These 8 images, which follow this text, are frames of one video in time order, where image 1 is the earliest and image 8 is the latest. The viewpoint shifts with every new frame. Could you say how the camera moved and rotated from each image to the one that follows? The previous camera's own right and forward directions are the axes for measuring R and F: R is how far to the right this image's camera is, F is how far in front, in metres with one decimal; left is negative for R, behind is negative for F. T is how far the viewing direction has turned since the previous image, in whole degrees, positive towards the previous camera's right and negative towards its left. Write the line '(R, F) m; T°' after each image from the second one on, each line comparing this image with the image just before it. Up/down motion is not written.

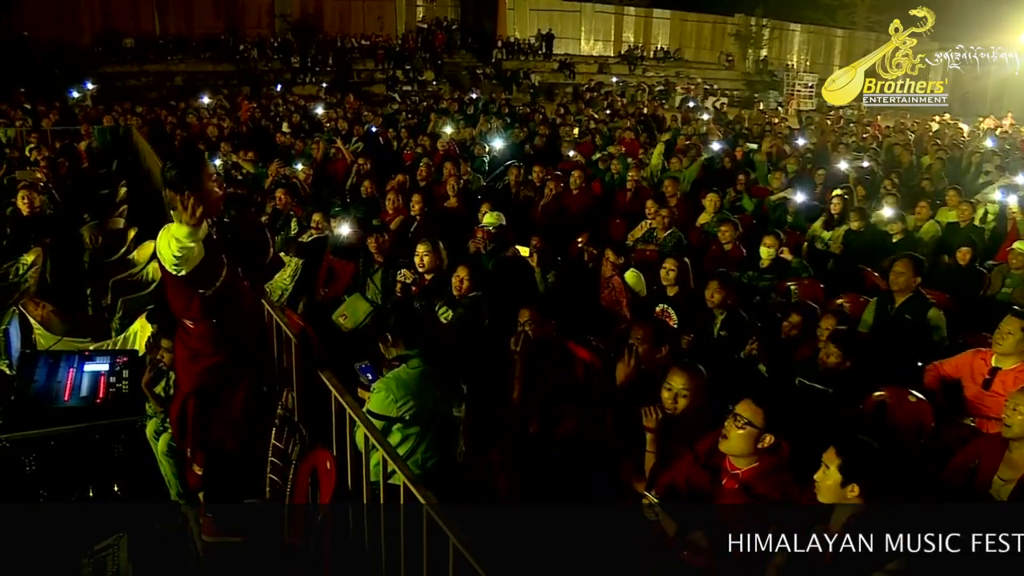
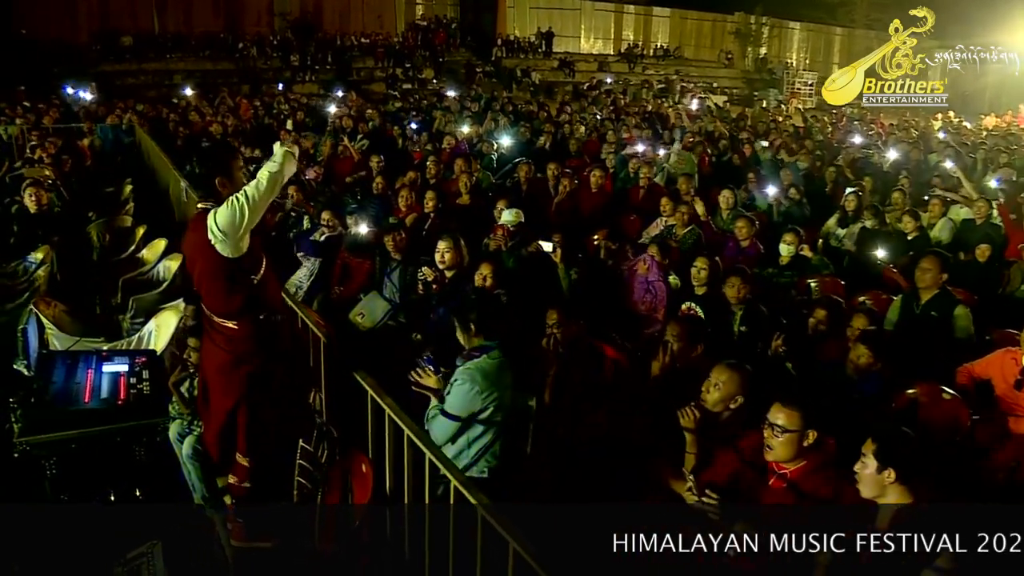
(-0.2, +0.1) m; 0°
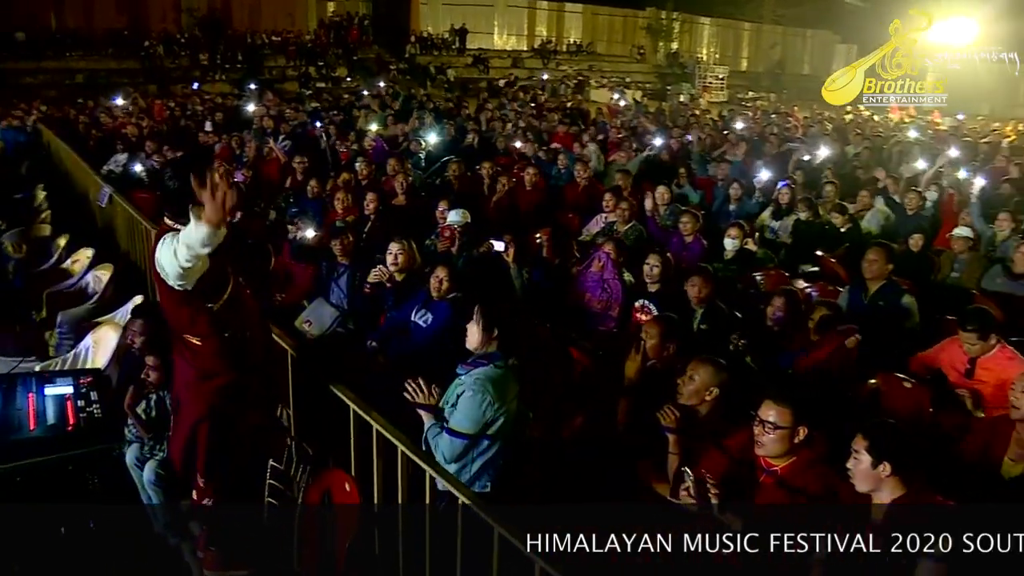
(-0.2, +0.1) m; +5°
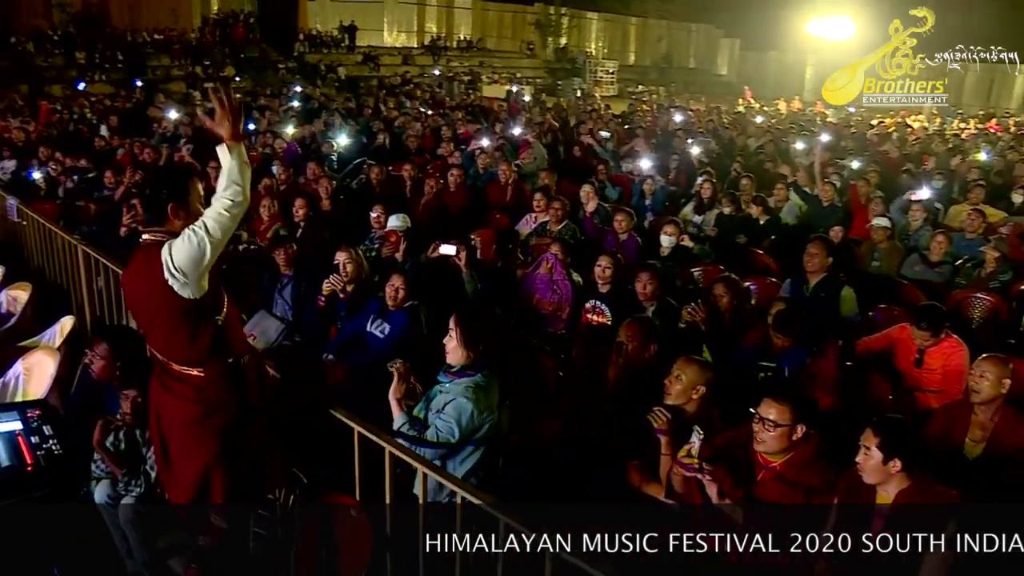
(-0.4, +0.1) m; +7°
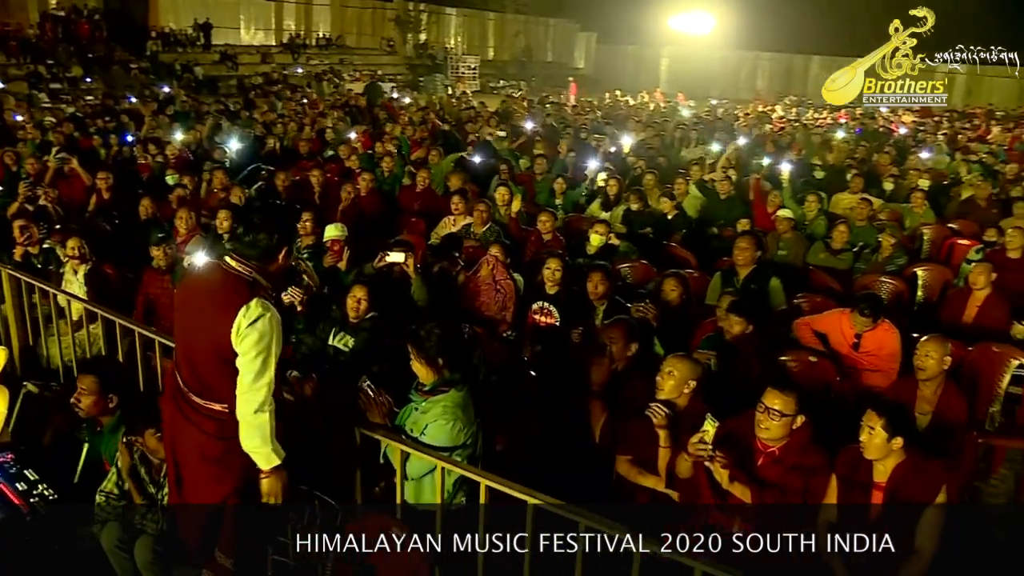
(-0.5, 0.0) m; +9°
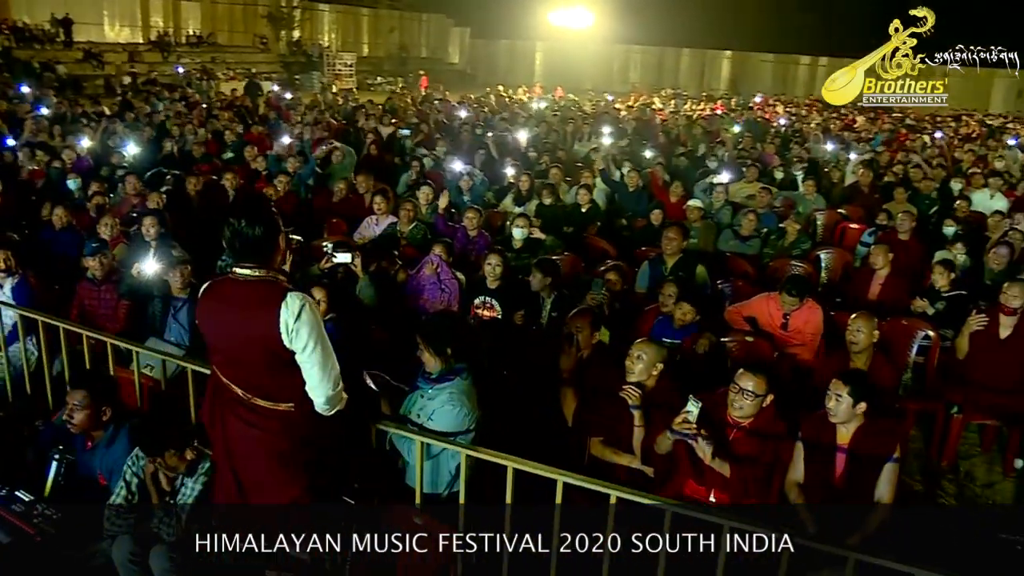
(-0.4, -0.1) m; +7°
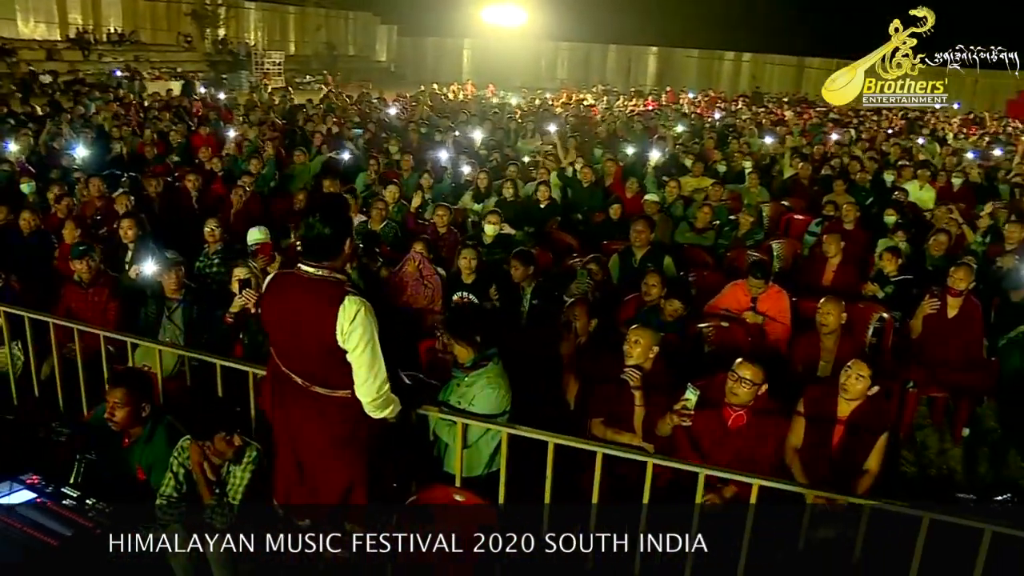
(-0.4, -0.2) m; +4°
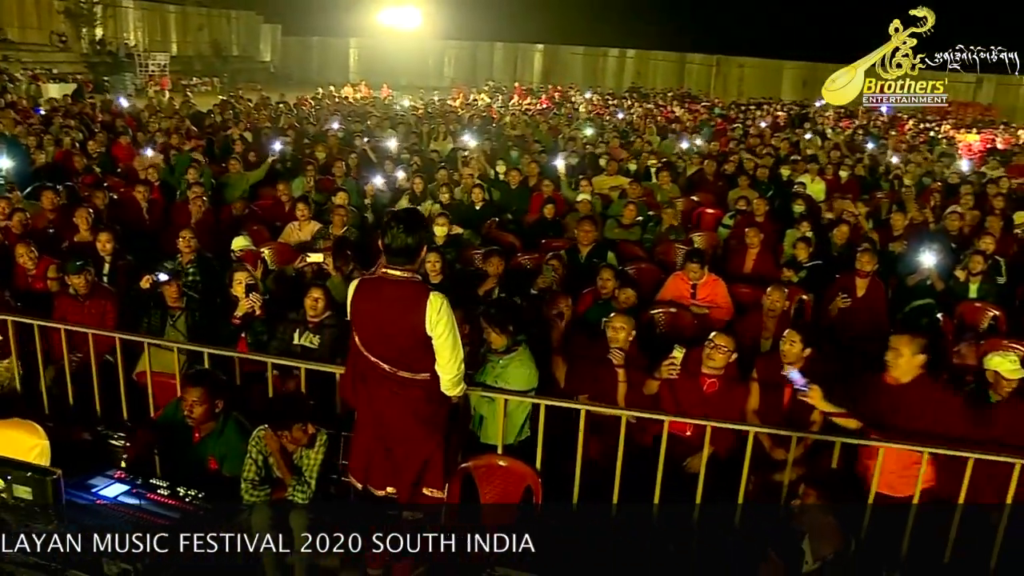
(-0.6, -0.6) m; +7°
